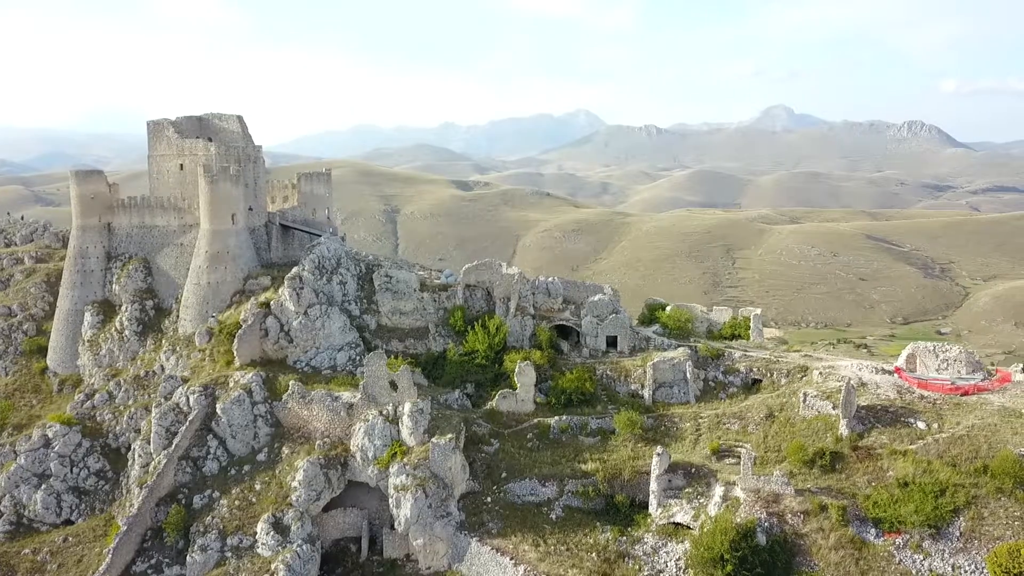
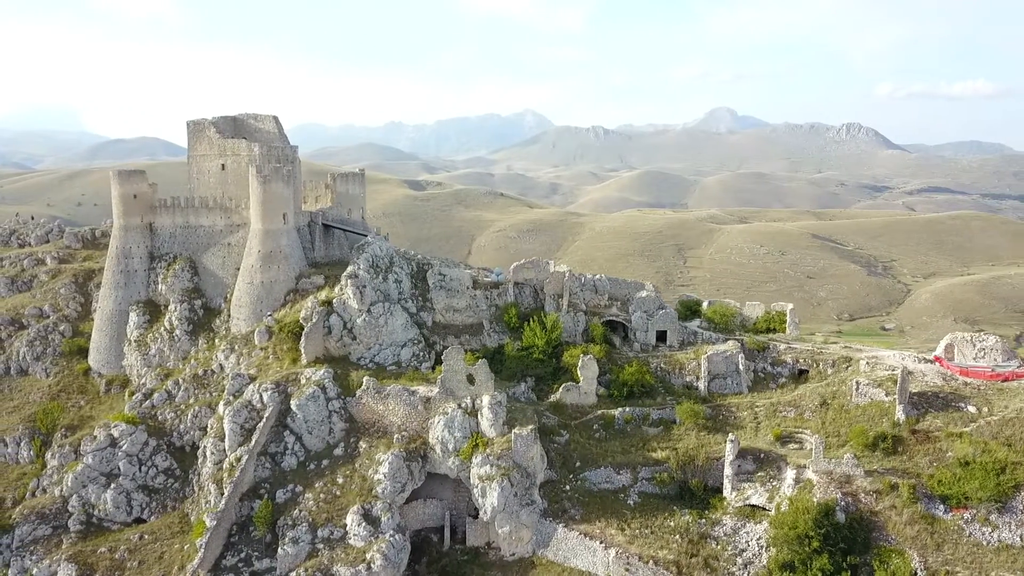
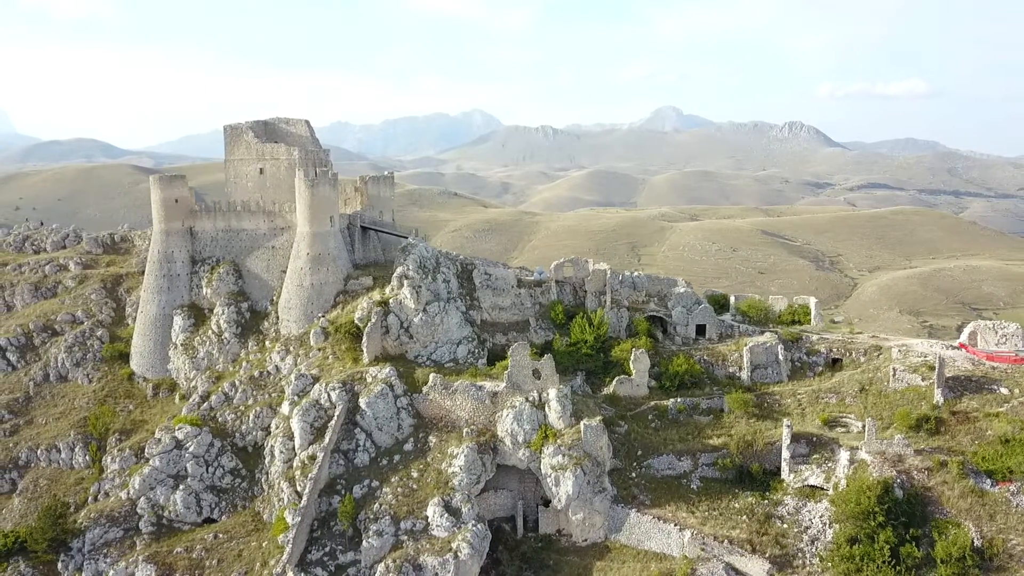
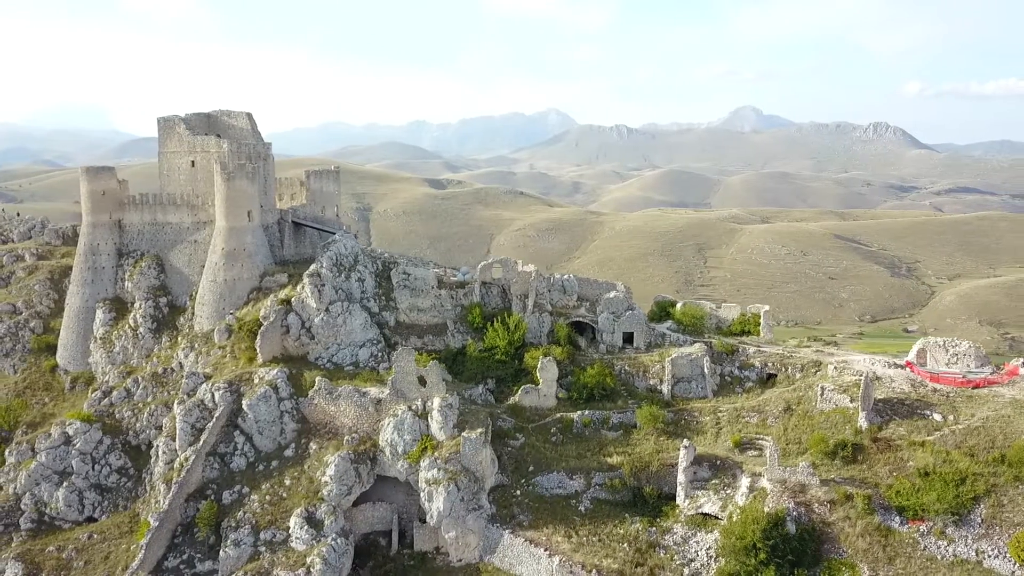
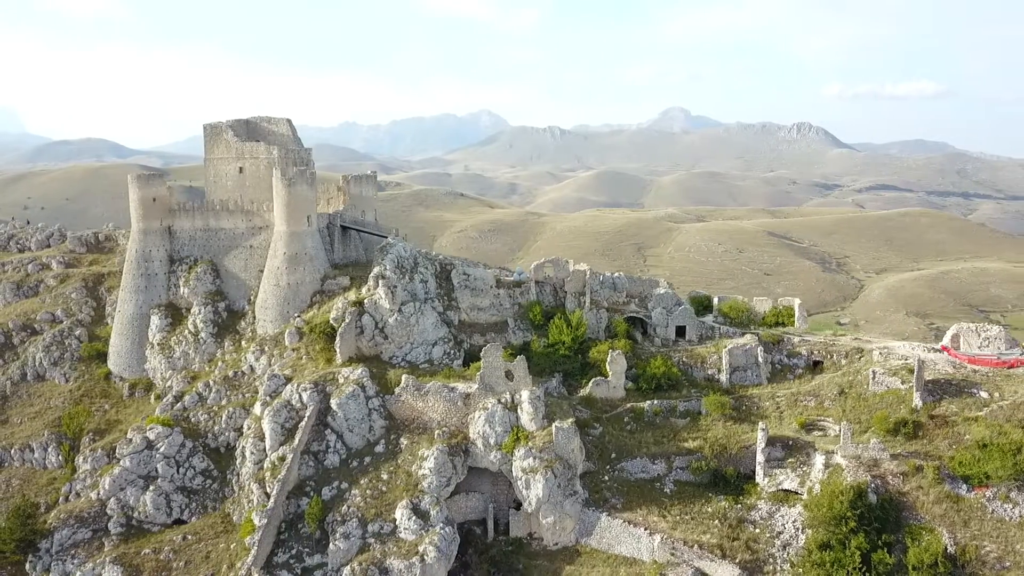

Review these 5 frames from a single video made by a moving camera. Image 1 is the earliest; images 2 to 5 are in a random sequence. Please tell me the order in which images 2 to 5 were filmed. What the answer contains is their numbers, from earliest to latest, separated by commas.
4, 2, 5, 3
